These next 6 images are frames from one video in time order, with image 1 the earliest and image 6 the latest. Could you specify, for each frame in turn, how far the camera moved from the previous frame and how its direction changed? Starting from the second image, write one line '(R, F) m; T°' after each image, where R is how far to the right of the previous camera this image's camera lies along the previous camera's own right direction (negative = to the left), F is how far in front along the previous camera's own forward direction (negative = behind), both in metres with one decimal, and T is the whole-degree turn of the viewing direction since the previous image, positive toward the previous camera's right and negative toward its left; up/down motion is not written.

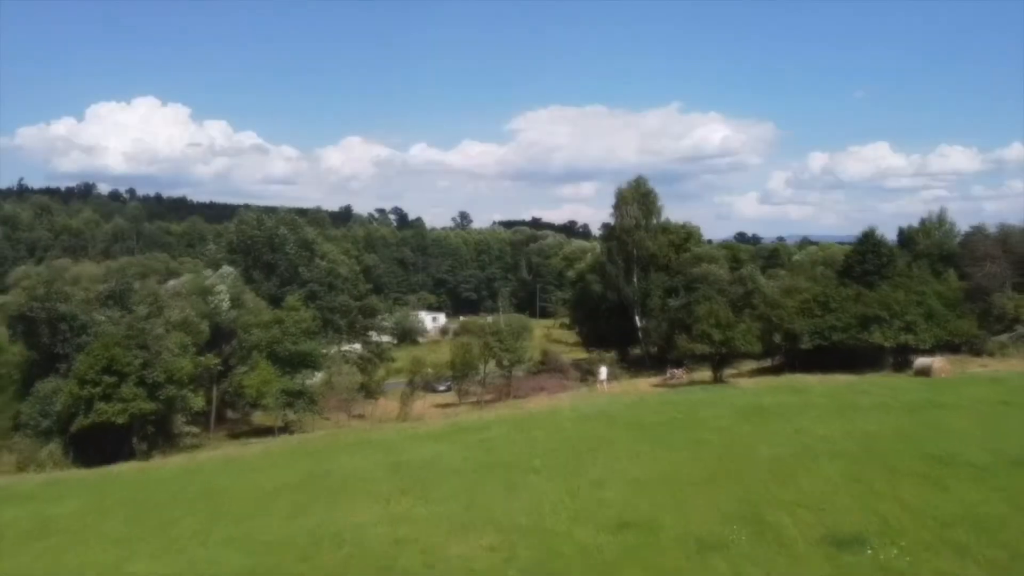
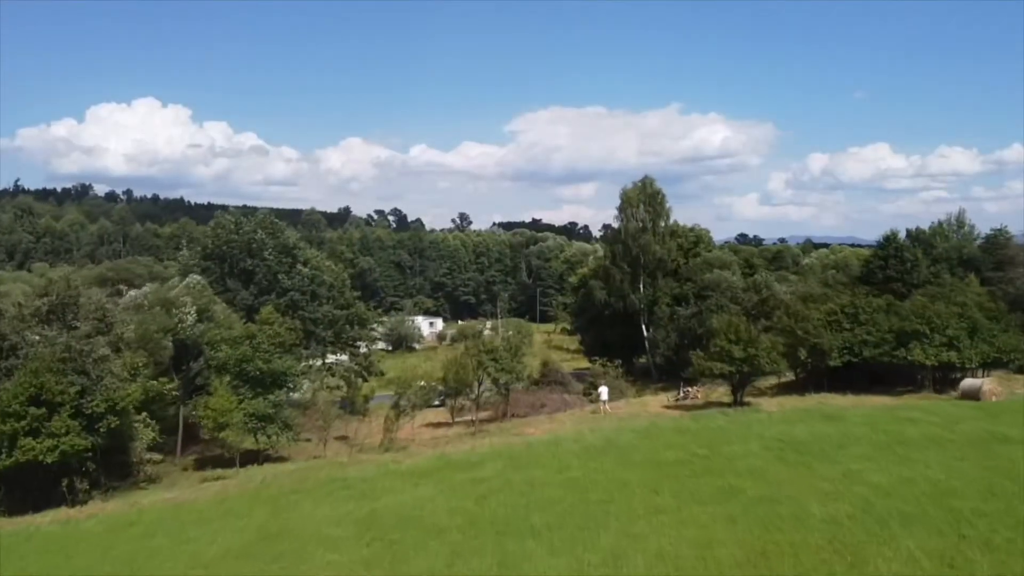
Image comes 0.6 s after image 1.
(+0.2, +3.7) m; 0°
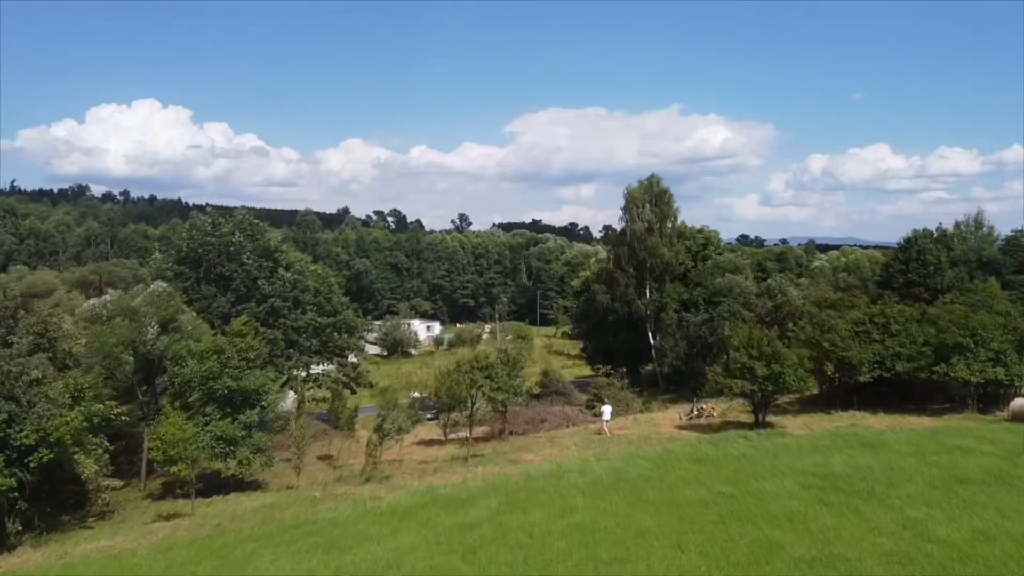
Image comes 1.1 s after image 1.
(+0.1, +3.2) m; 0°
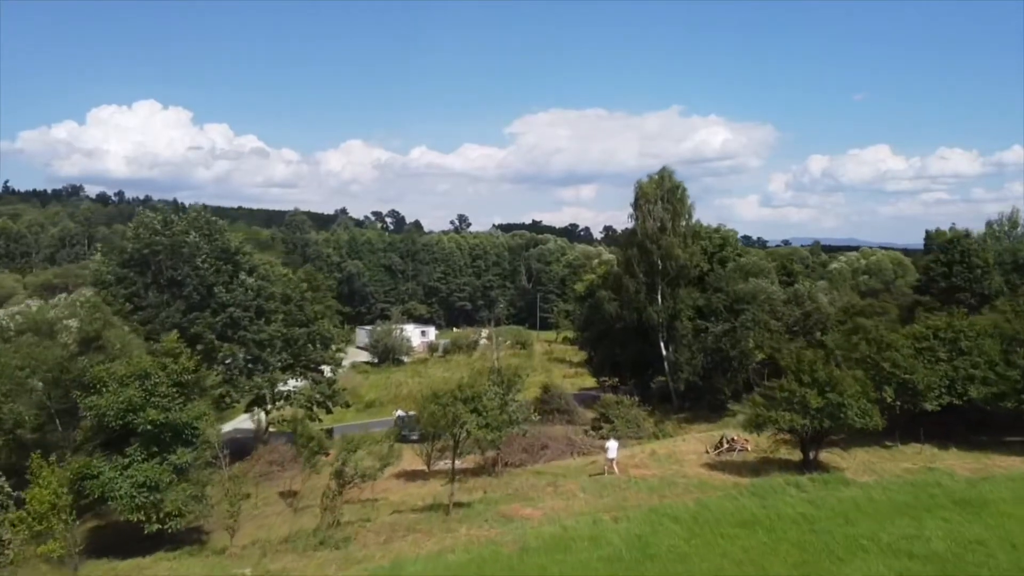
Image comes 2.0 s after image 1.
(+0.2, +5.5) m; 0°
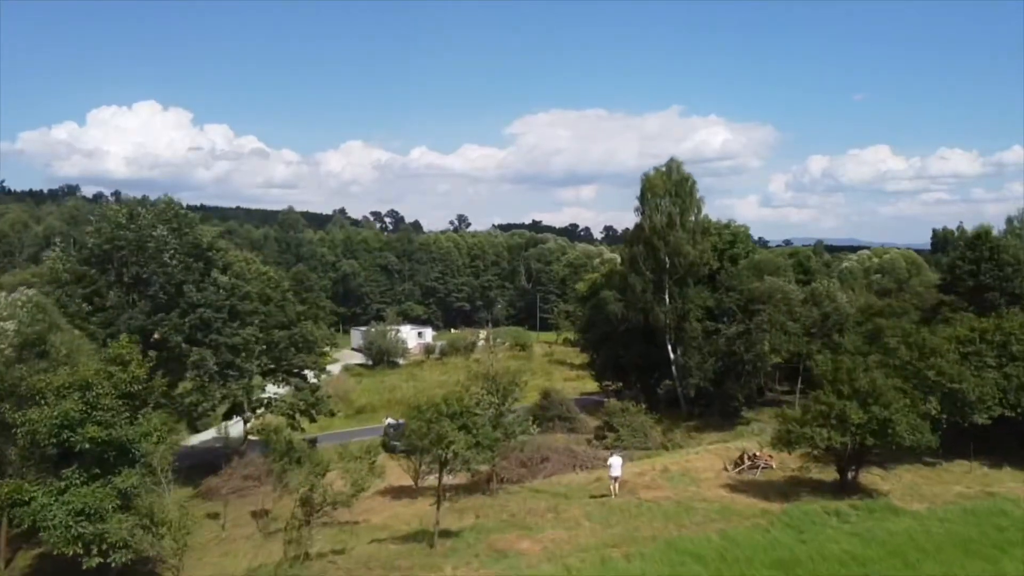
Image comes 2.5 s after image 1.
(+0.2, +3.0) m; 0°
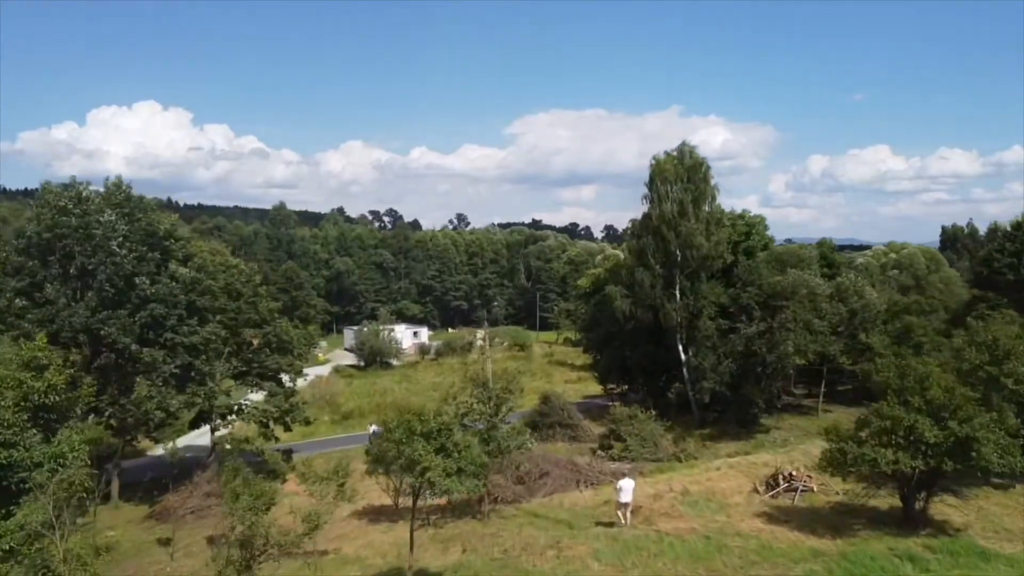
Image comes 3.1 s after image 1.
(+0.2, +3.8) m; 0°
